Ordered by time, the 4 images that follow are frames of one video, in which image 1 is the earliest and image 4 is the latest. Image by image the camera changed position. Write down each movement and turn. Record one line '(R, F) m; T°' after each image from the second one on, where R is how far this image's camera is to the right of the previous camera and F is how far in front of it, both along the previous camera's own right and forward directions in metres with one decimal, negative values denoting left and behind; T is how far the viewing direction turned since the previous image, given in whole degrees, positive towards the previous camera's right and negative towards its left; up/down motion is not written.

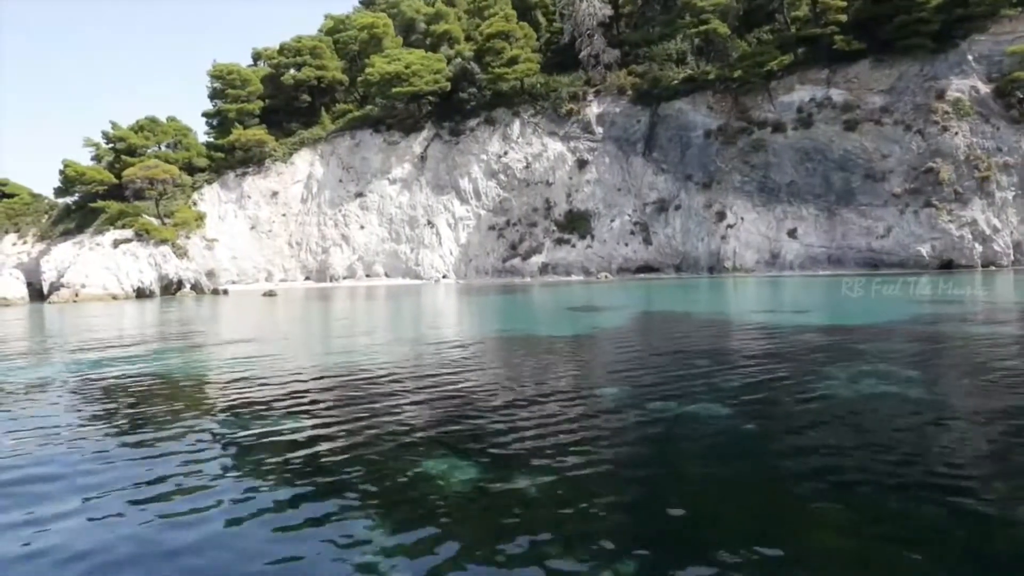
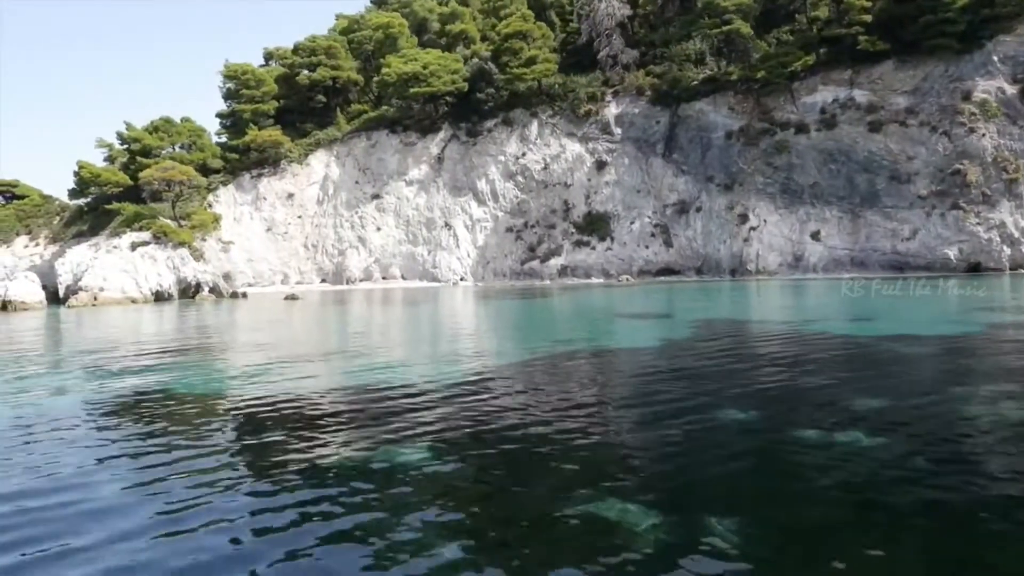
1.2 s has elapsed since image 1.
(-1.1, +0.4) m; 0°
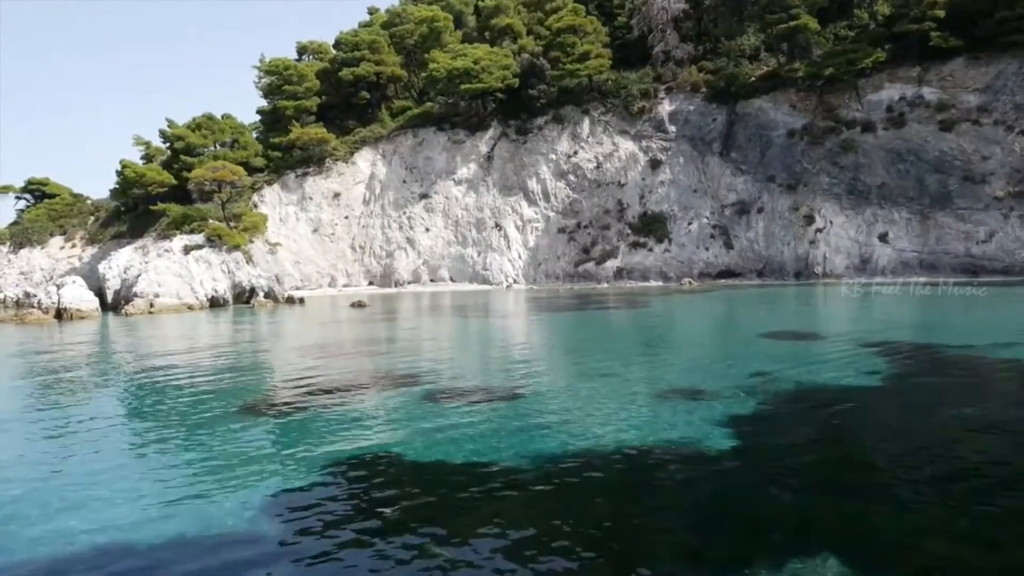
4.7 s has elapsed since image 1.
(-3.2, +1.1) m; 0°
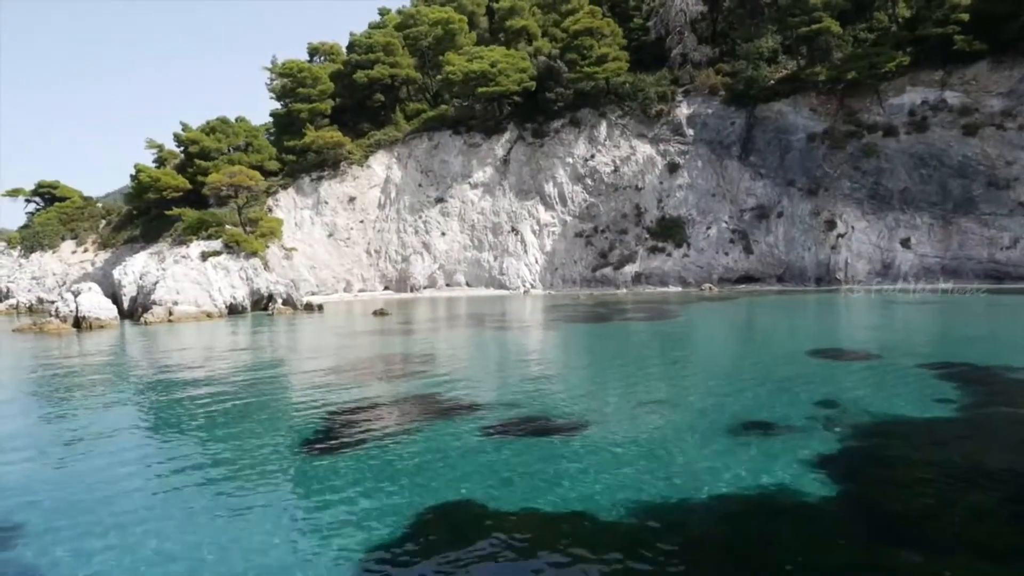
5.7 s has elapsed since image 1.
(-1.0, +0.4) m; 0°
